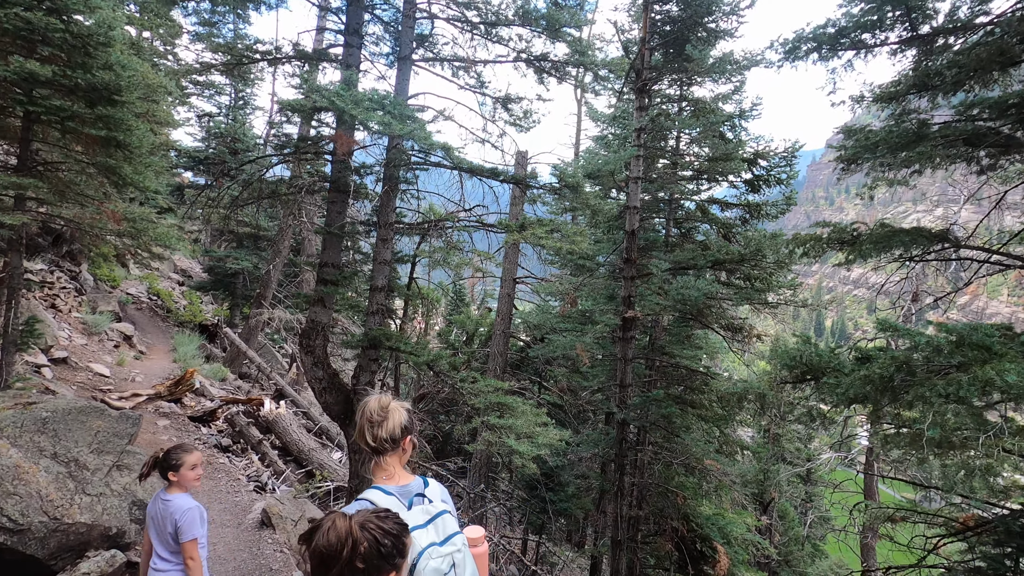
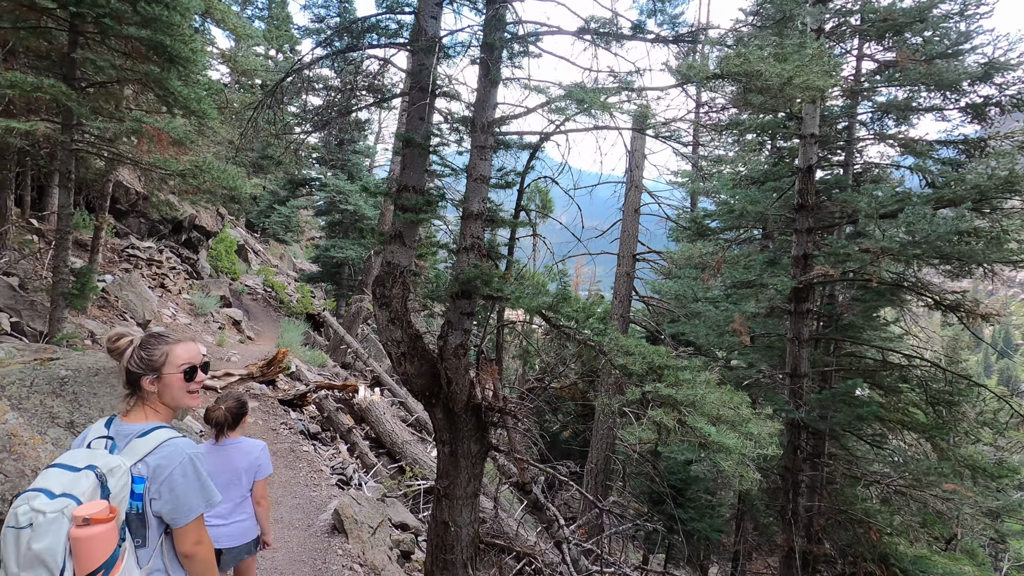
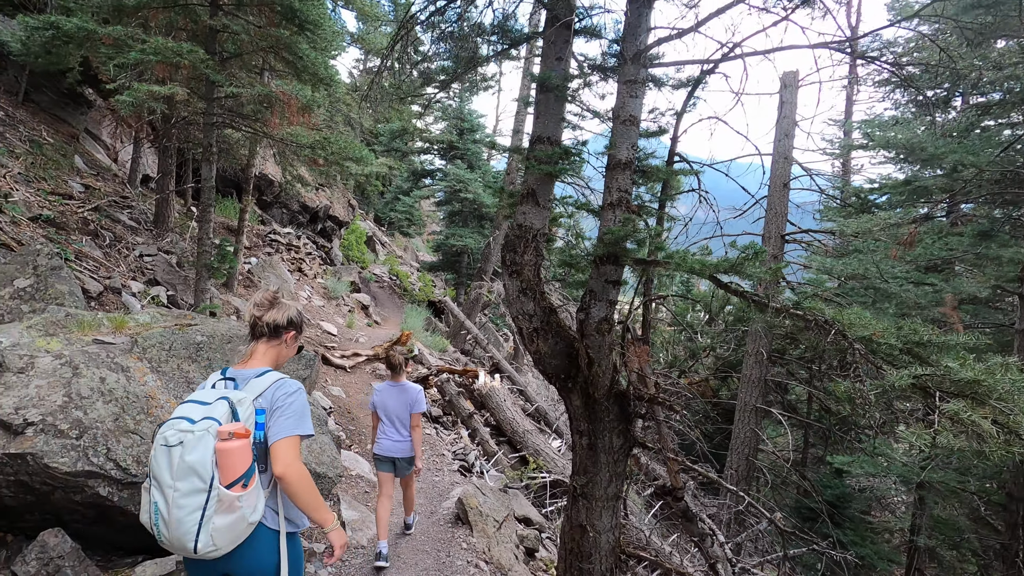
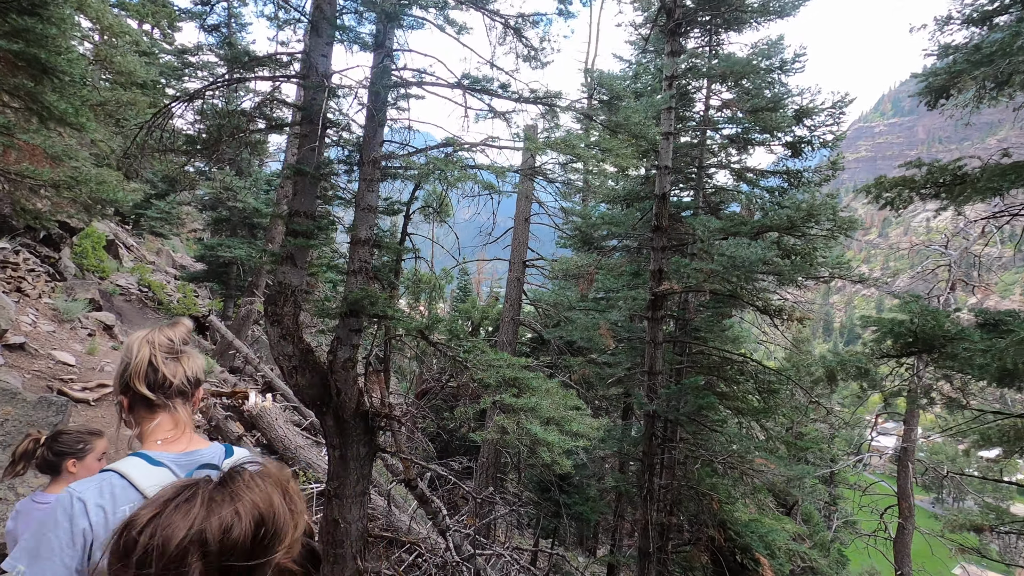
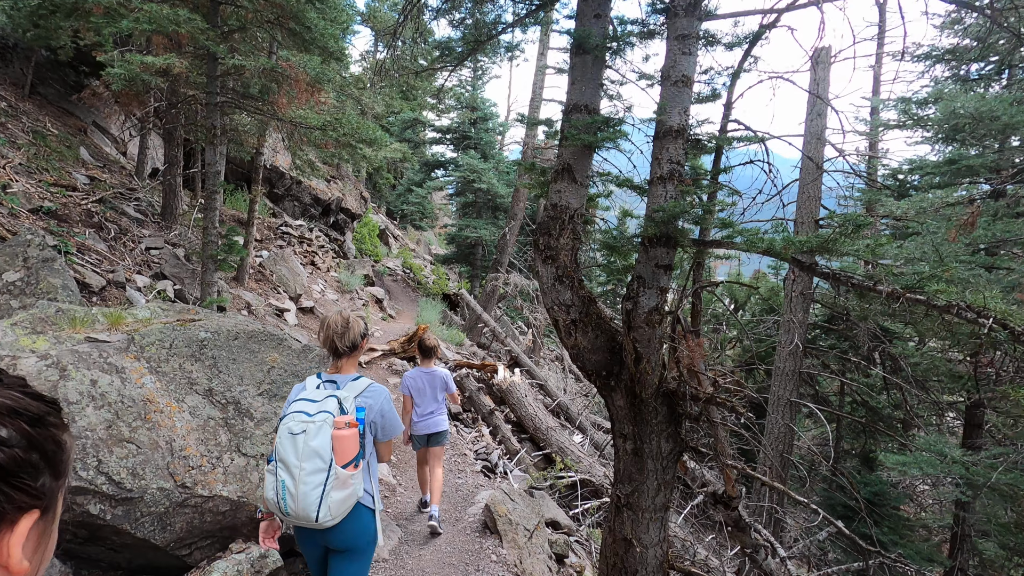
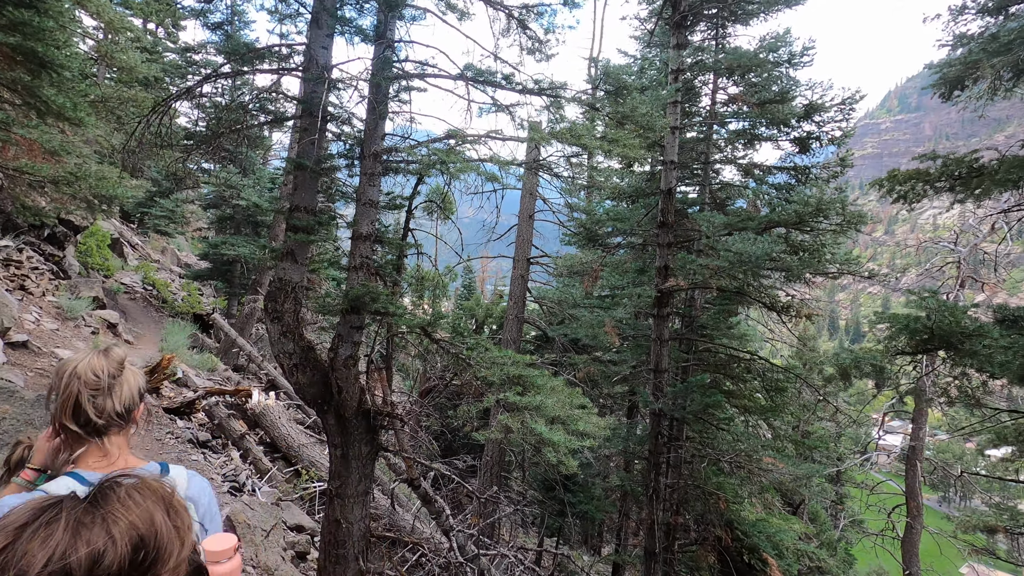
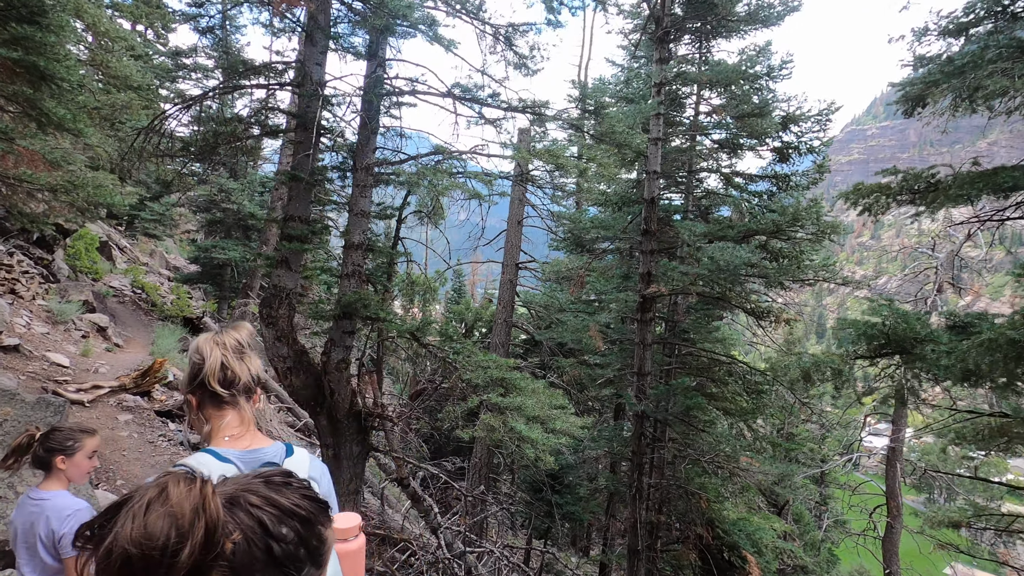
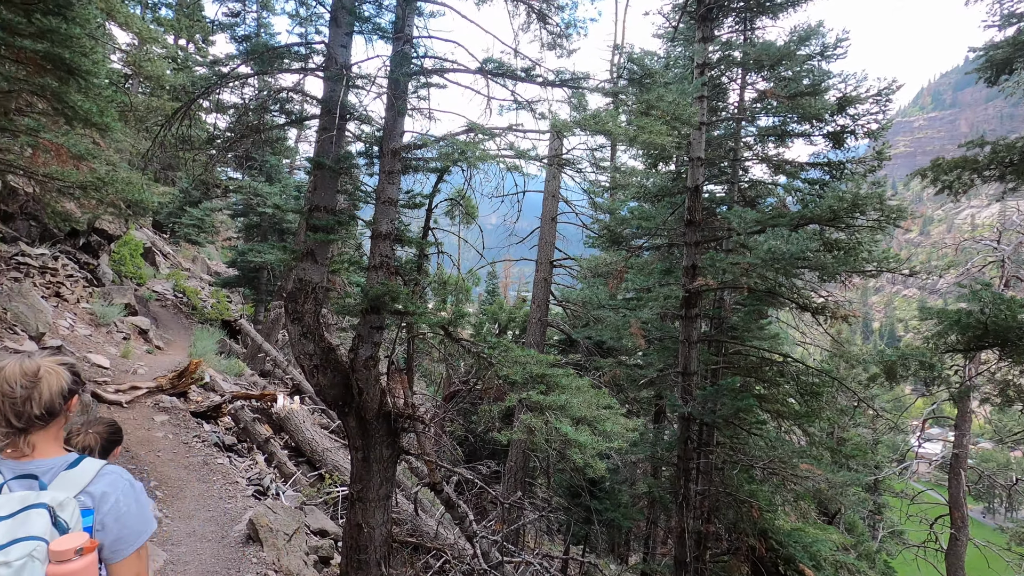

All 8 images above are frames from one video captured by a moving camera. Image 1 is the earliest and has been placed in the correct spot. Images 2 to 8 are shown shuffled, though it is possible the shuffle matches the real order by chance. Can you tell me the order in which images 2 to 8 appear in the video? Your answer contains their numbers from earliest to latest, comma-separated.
7, 4, 6, 8, 2, 3, 5
